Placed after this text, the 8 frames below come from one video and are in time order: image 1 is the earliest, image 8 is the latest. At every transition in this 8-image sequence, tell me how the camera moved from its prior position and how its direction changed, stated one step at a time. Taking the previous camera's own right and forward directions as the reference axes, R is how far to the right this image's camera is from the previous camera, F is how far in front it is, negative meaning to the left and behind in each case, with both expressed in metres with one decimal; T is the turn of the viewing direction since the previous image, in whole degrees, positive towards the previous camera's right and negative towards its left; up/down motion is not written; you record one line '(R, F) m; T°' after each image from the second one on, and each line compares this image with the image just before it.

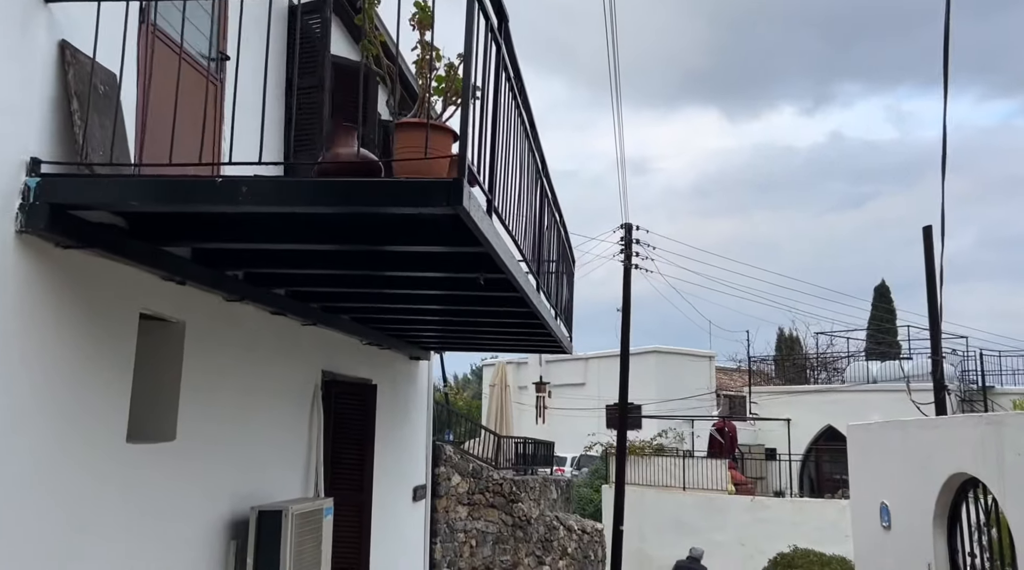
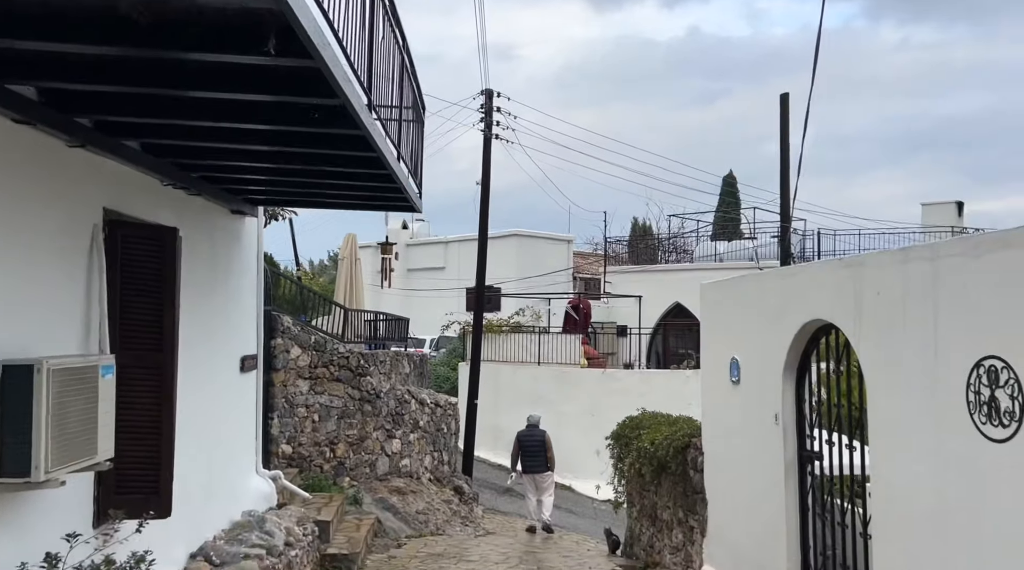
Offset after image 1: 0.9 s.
(+0.1, +0.5) m; +9°
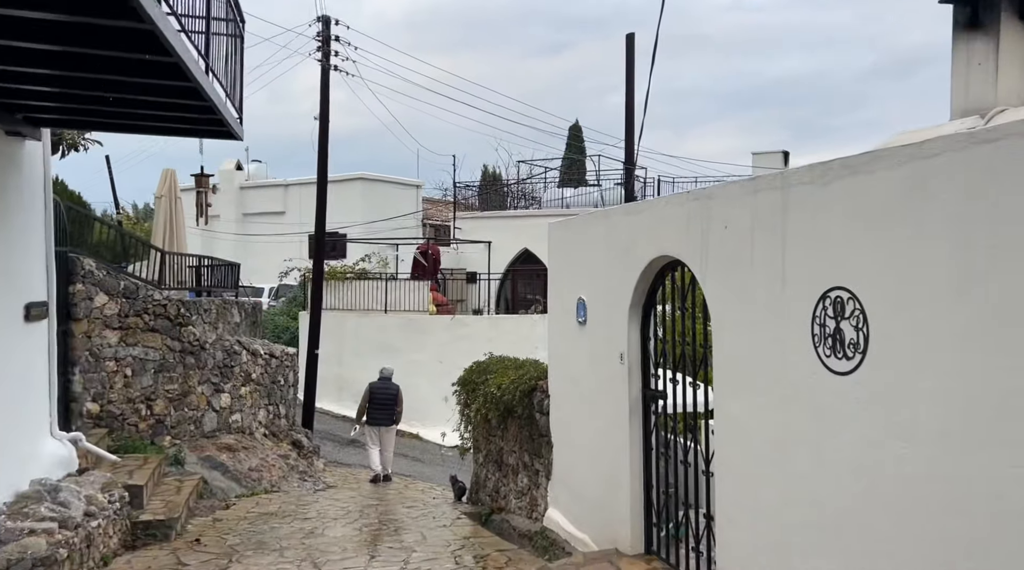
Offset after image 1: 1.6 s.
(+0.1, +0.4) m; +9°
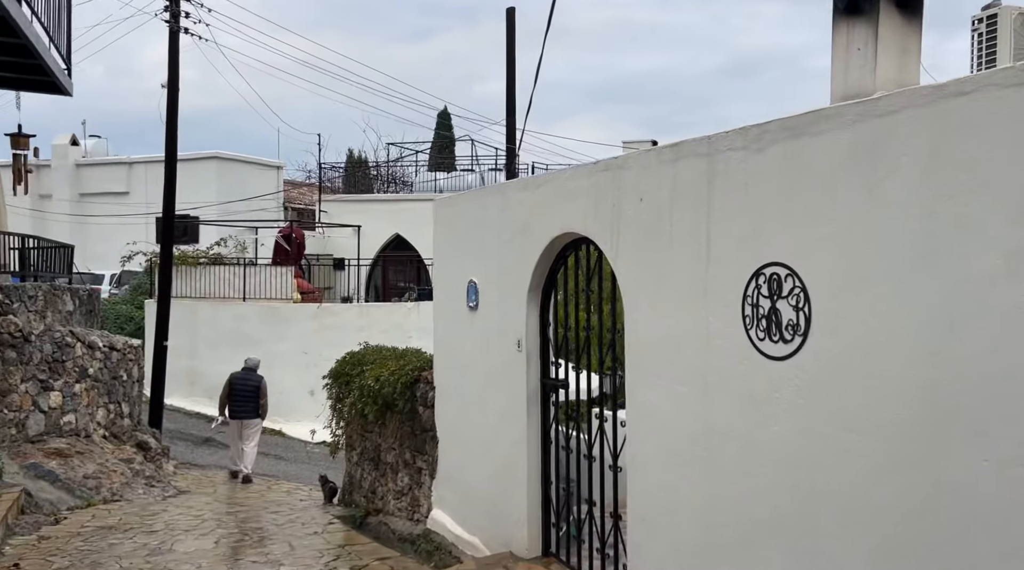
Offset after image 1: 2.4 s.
(-0.1, +0.7) m; +8°
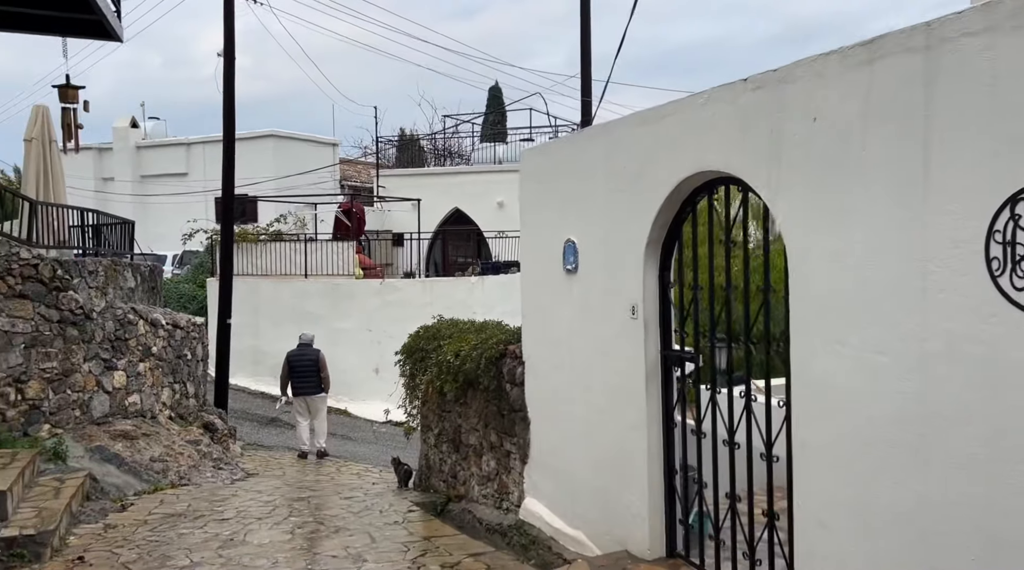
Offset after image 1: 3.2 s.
(-0.3, +0.7) m; -3°
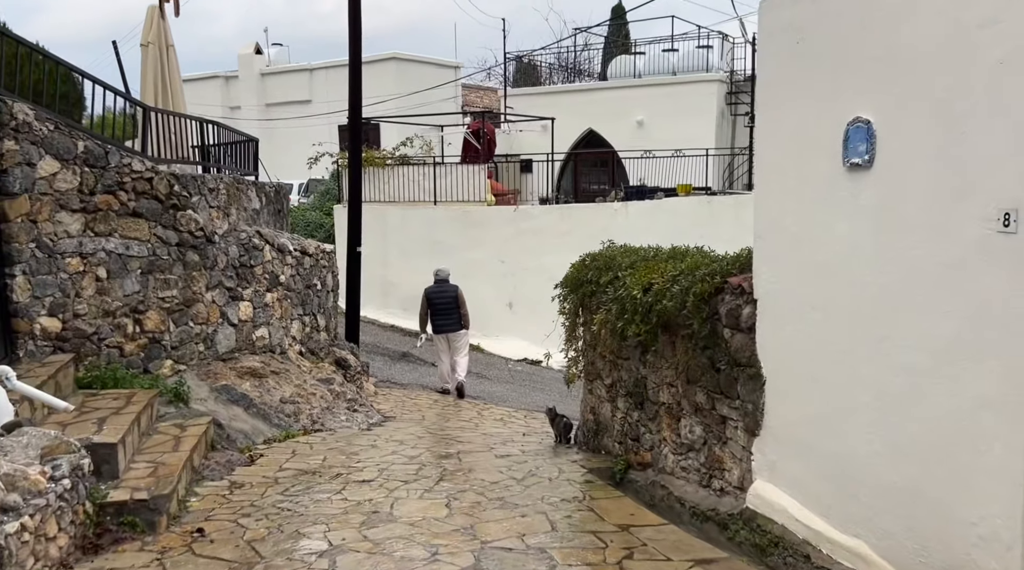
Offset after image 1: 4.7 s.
(-0.6, +1.5) m; -7°
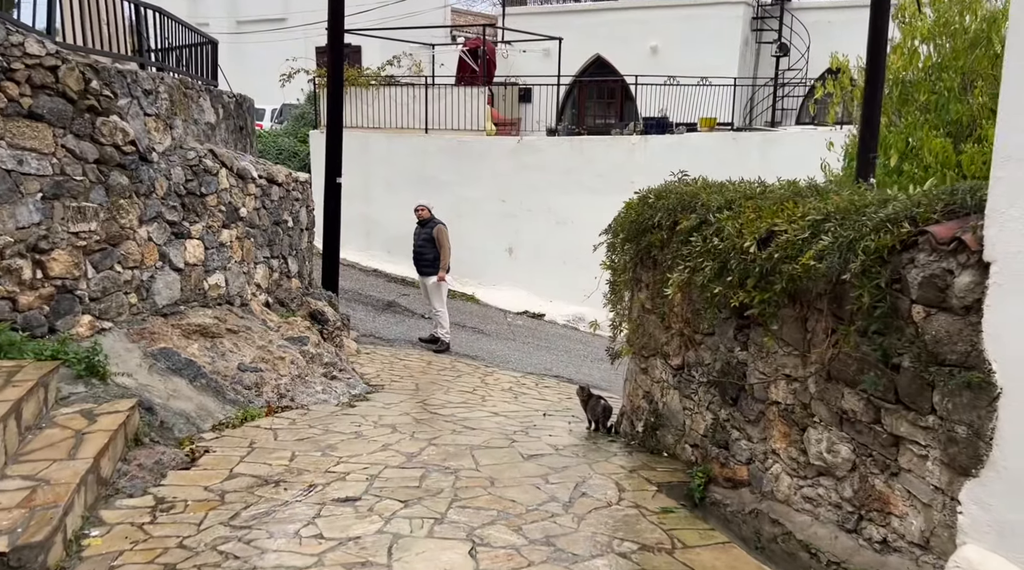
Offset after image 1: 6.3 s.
(-0.4, +2.0) m; +1°
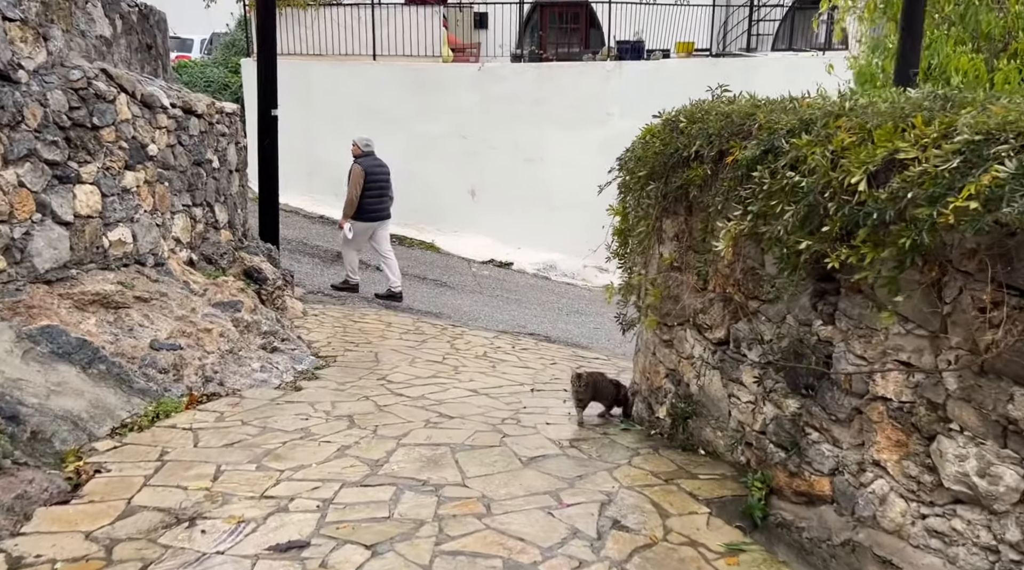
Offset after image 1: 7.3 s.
(-0.2, +1.4) m; +3°
